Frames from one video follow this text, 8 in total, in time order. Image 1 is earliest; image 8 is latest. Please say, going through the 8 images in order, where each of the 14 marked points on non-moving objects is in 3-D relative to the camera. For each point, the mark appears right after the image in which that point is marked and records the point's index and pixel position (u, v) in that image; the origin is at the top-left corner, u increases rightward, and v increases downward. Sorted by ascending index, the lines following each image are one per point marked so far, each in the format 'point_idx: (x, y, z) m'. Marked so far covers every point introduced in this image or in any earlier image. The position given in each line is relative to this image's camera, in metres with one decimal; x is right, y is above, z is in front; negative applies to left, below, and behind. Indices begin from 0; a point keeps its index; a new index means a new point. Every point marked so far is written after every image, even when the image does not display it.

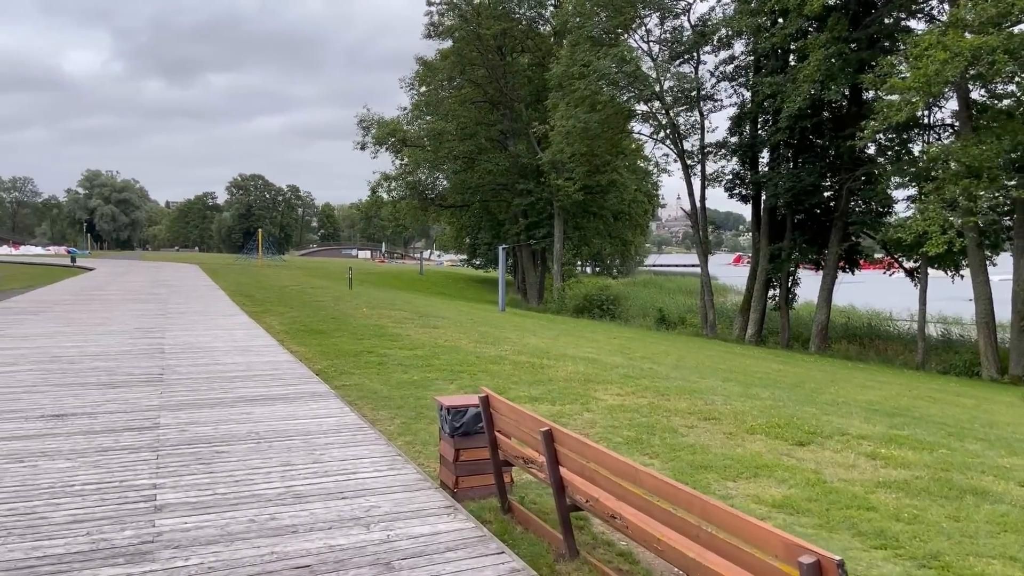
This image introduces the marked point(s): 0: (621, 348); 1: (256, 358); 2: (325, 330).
0: (+1.7, -1.0, +13.3) m
1: (-2.6, -0.7, +8.6) m
2: (-3.0, -0.7, +13.6) m
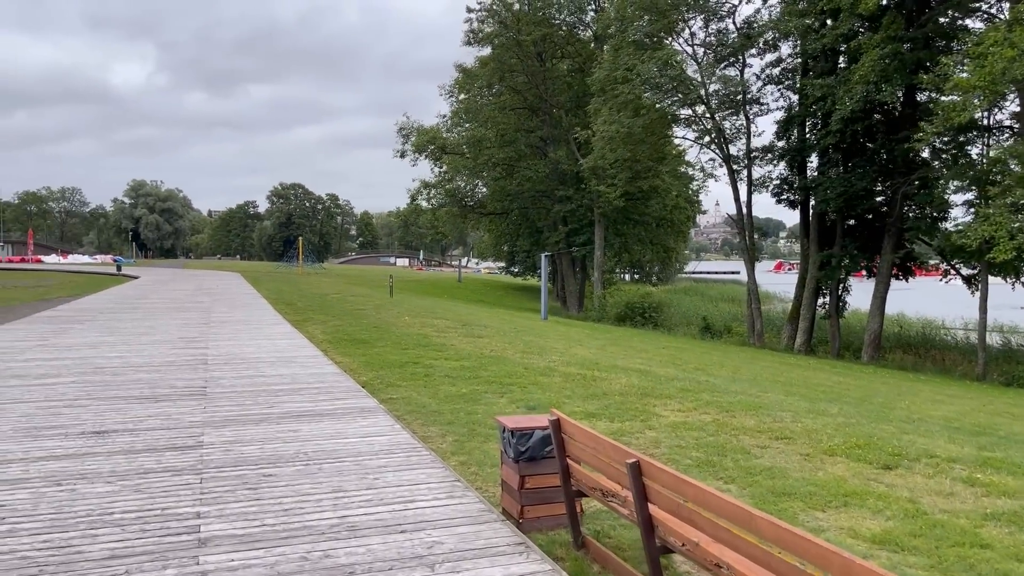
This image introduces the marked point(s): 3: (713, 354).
0: (+2.5, -1.1, +12.9) m
1: (-2.1, -0.8, +8.4) m
2: (-2.2, -0.8, +13.3) m
3: (+3.6, -1.2, +15.2) m
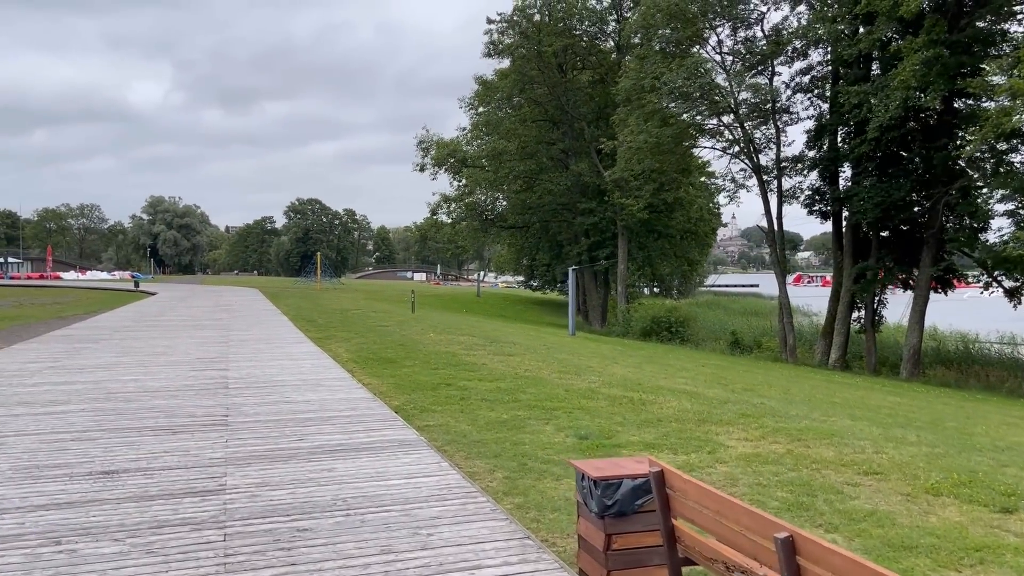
0: (+3.0, -1.3, +12.2) m
1: (-1.7, -1.0, +7.7) m
2: (-1.7, -1.1, +12.7) m
3: (+4.2, -1.4, +14.4) m
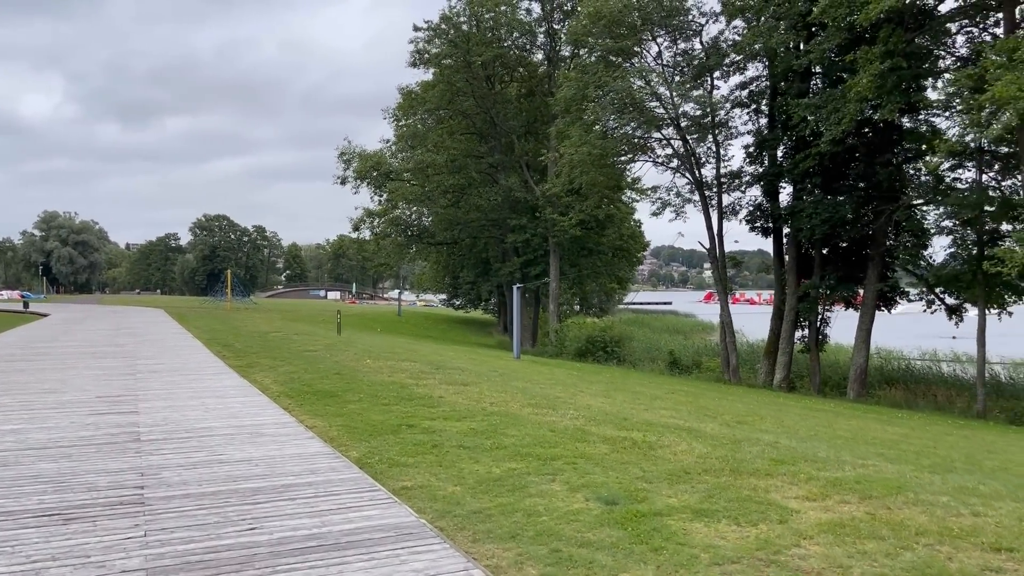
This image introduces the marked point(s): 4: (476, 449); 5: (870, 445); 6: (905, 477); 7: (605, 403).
0: (+2.4, -1.6, +10.9) m
1: (-1.7, -1.2, +6.1) m
2: (-2.3, -1.4, +11.0) m
3: (+3.4, -1.7, +13.3) m
4: (-0.3, -1.4, +7.2) m
5: (+3.6, -1.6, +8.5) m
6: (+3.0, -1.4, +6.5) m
7: (+1.2, -1.5, +11.0) m
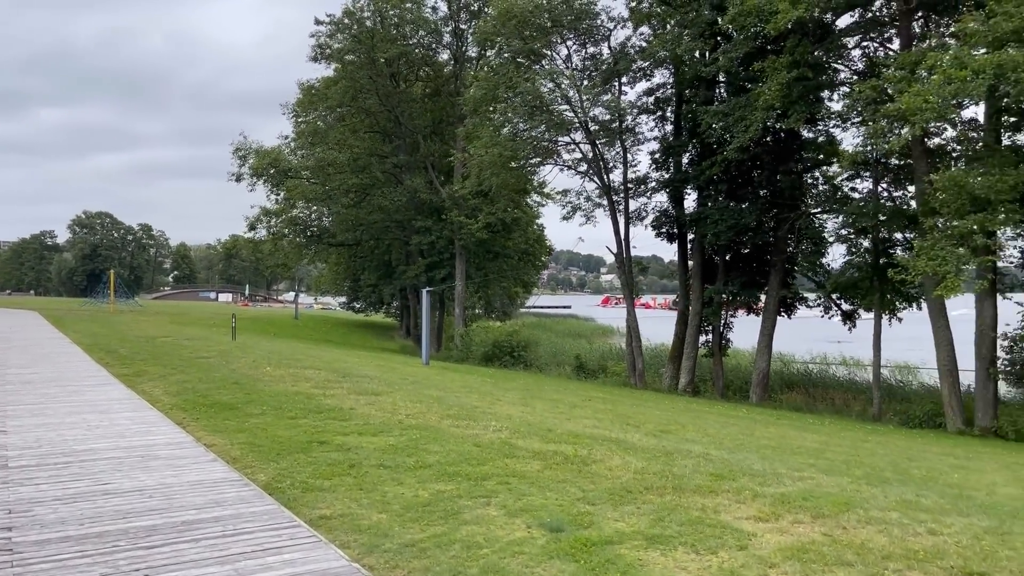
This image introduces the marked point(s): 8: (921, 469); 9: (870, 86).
0: (+1.4, -1.7, +10.7) m
1: (-2.2, -1.2, +5.3) m
2: (-3.3, -1.4, +10.1) m
3: (+2.1, -1.8, +13.1) m
4: (-0.9, -1.4, +6.6) m
5: (+2.9, -1.7, +8.4) m
6: (+2.5, -1.5, +6.3) m
7: (+0.2, -1.6, +10.5) m
8: (+3.9, -1.7, +8.1) m
9: (+8.1, +4.5, +19.0) m
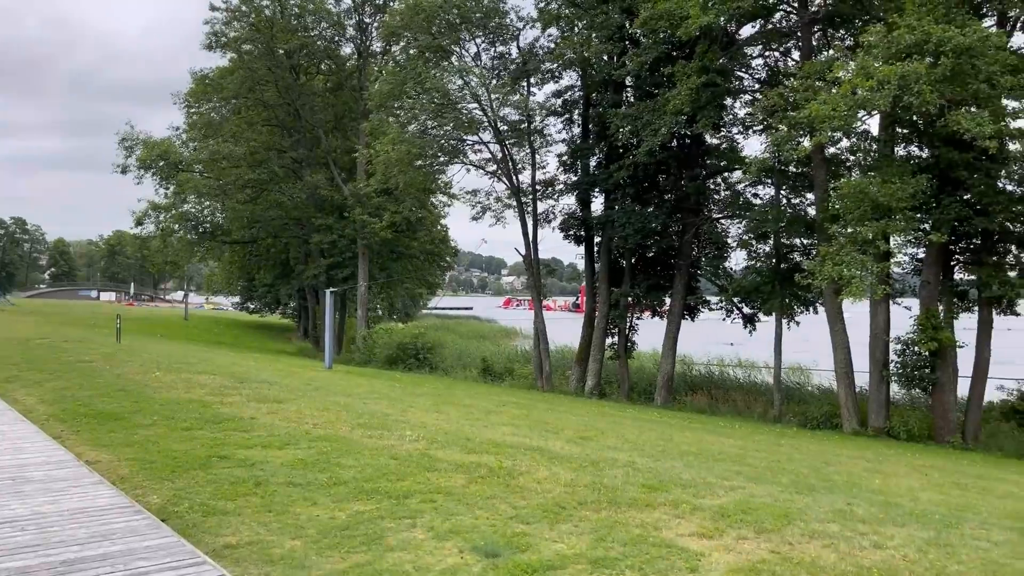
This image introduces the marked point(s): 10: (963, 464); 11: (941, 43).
0: (+0.3, -1.7, +10.3) m
1: (-2.5, -1.2, +4.6) m
2: (-4.2, -1.4, +9.2) m
3: (+0.7, -1.9, +12.9) m
4: (-1.4, -1.4, +6.0) m
5: (+2.1, -1.7, +8.2) m
6: (+1.9, -1.5, +6.1) m
7: (-0.9, -1.6, +10.1) m
8: (+3.2, -1.8, +8.1) m
9: (+6.0, +4.4, +19.4) m
10: (+5.8, -2.3, +10.8) m
11: (+6.6, +3.8, +13.0) m
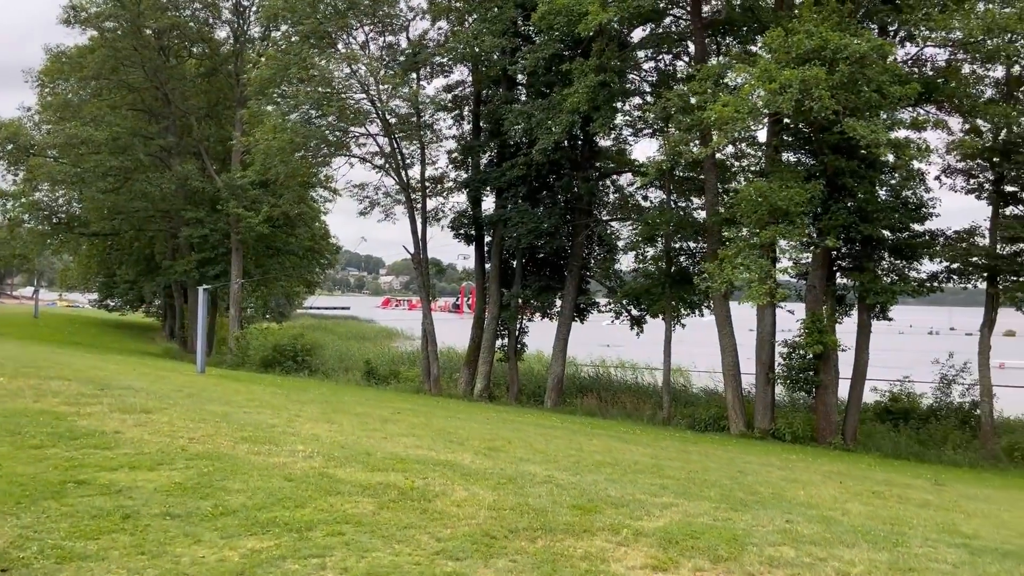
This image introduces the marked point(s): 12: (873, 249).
0: (-0.8, -1.7, +9.6) m
1: (-2.8, -1.1, +3.5) m
2: (-5.2, -1.3, +7.9) m
3: (-0.8, -1.9, +12.2) m
4: (-1.9, -1.4, +5.1) m
5: (+1.2, -1.7, +7.8) m
6: (+1.4, -1.6, +5.7) m
7: (-1.9, -1.6, +9.2) m
8: (+2.3, -1.8, +7.8) m
9: (+3.6, +4.4, +19.5) m
10: (+4.5, -2.3, +10.9) m
11: (+5.1, +3.7, +13.2) m
12: (+7.7, +0.8, +18.1) m
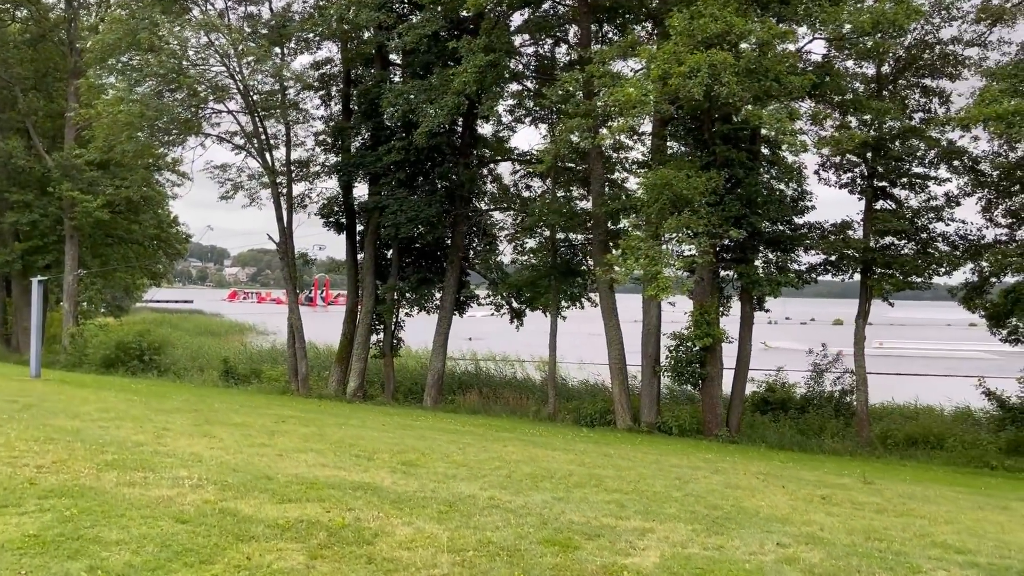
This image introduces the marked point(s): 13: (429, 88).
0: (-1.7, -1.6, +8.4) m
1: (-2.6, -1.1, +2.1) m
2: (-5.7, -1.3, +5.9) m
3: (-2.1, -1.8, +10.9) m
4: (-2.0, -1.4, +3.8) m
5: (+0.6, -1.7, +7.0) m
6: (+1.2, -1.5, +4.9) m
7: (-2.7, -1.5, +7.8) m
8: (+1.7, -1.7, +7.1) m
9: (+0.9, +4.6, +18.8) m
10: (+3.3, -2.2, +10.6) m
11: (+3.5, +3.8, +12.9) m
12: (+5.3, +1.0, +18.2) m
13: (-2.0, +4.6, +19.5) m
